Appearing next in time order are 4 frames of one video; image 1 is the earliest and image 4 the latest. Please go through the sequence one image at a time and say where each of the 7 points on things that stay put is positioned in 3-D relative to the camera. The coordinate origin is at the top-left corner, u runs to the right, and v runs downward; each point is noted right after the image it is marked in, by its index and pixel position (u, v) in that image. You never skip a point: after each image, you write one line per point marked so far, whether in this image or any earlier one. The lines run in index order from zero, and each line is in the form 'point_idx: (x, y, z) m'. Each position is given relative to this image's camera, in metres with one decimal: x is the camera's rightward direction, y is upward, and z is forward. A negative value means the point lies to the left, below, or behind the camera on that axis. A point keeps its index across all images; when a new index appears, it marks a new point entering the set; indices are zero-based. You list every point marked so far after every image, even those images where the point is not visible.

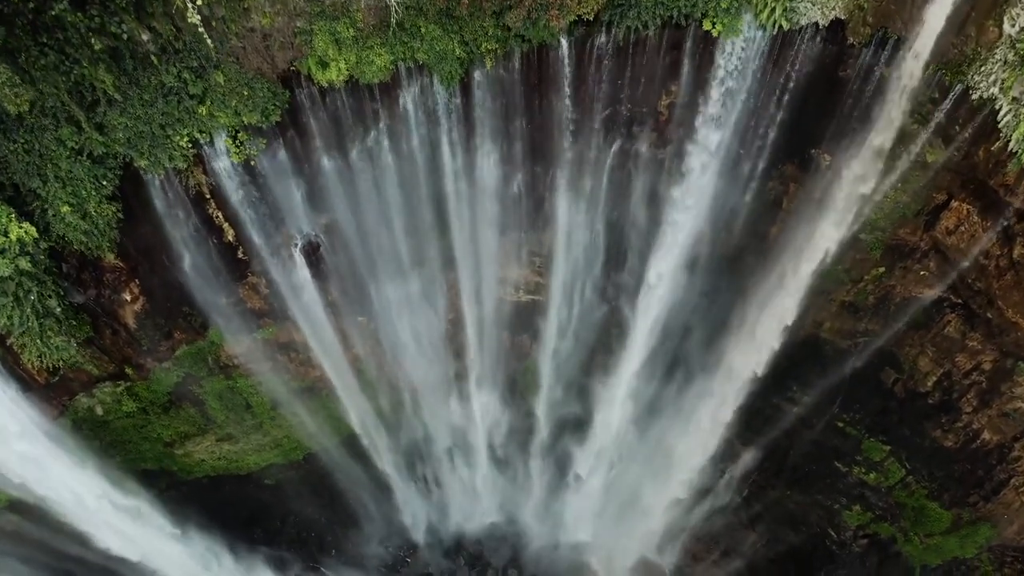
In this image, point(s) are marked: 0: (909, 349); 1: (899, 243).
0: (+5.9, -1.0, +10.0) m
1: (+5.2, +0.6, +9.1) m
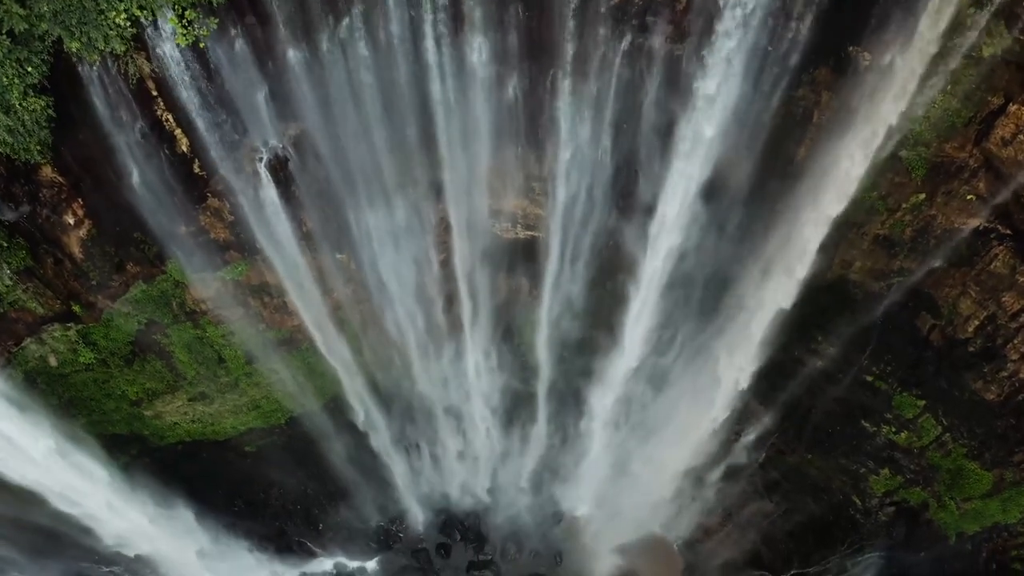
0: (+5.8, 0.0, +9.0) m
1: (+5.1, +1.5, +8.1) m
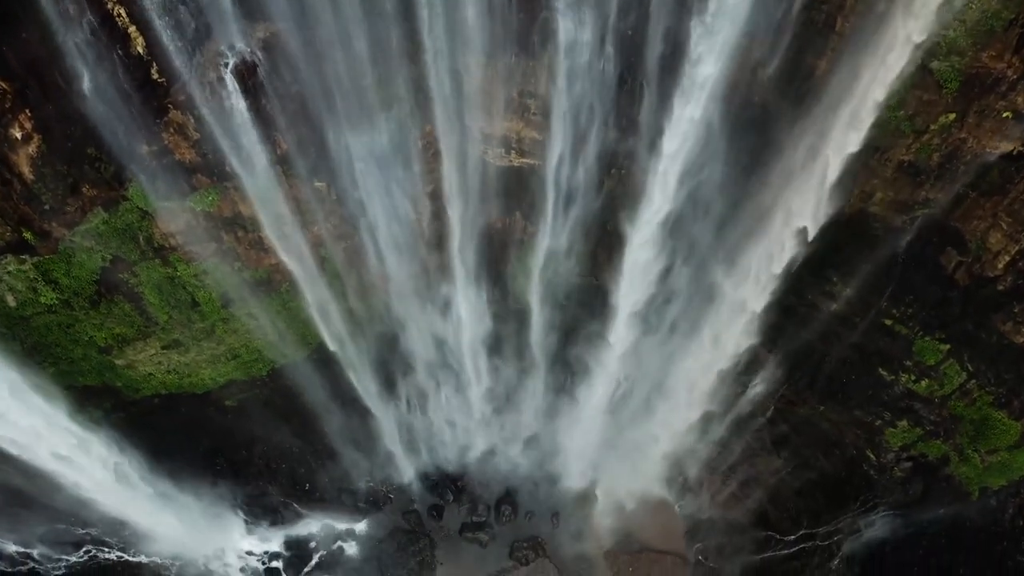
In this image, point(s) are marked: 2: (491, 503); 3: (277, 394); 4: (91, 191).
0: (+5.7, +0.9, +8.3) m
1: (+5.1, +2.4, +7.3) m
2: (-0.3, -3.8, +12.0) m
3: (-4.0, -1.8, +11.4) m
4: (-5.1, +1.1, +8.3) m
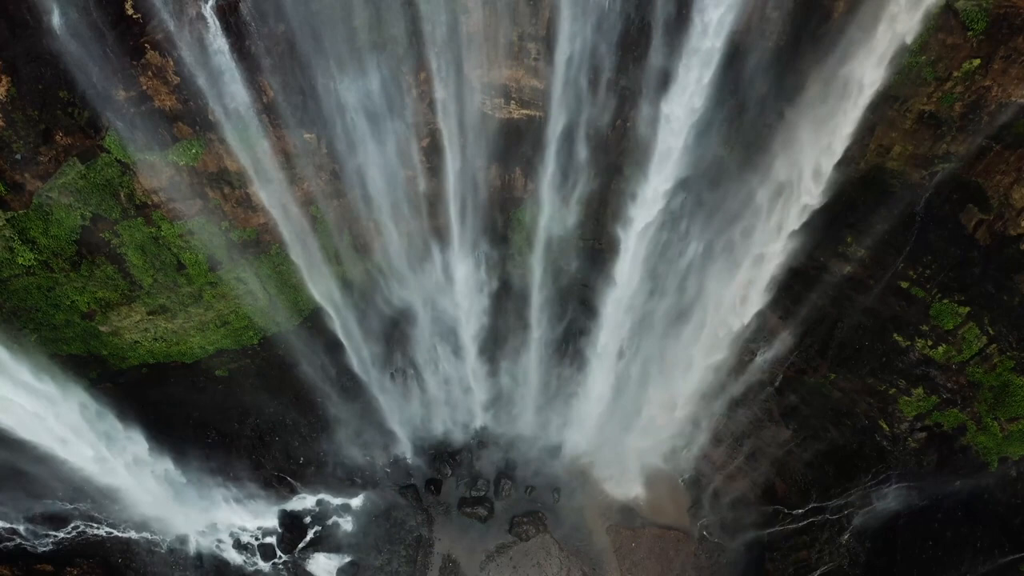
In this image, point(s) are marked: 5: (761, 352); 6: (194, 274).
0: (+5.7, +1.4, +7.8) m
1: (+5.0, +2.9, +6.9) m
2: (-0.3, -3.2, +11.6) m
3: (-4.0, -1.2, +11.0) m
4: (-5.1, +1.6, +7.9) m
5: (+4.0, -1.0, +10.7) m
6: (-4.4, +0.2, +9.5) m
